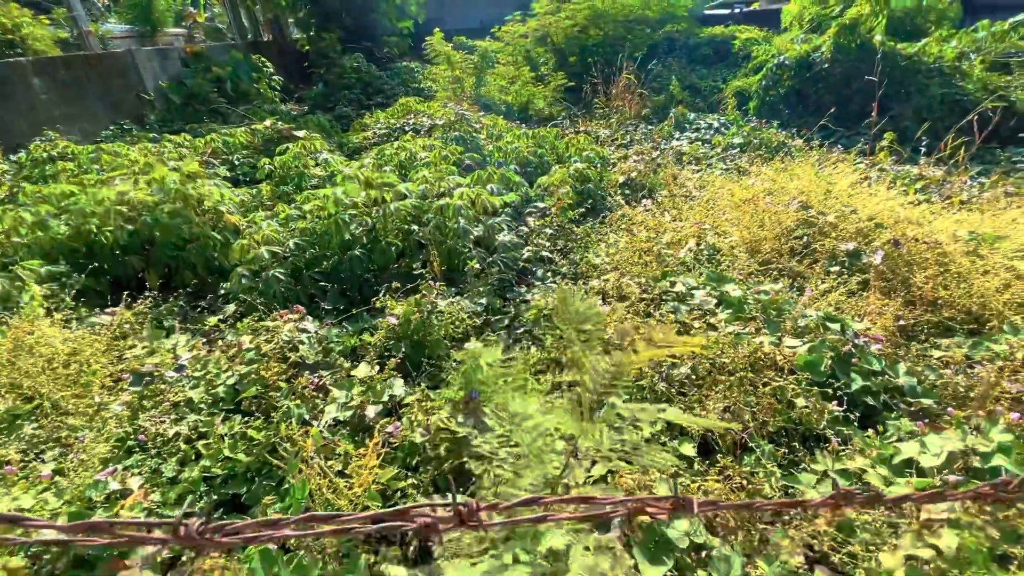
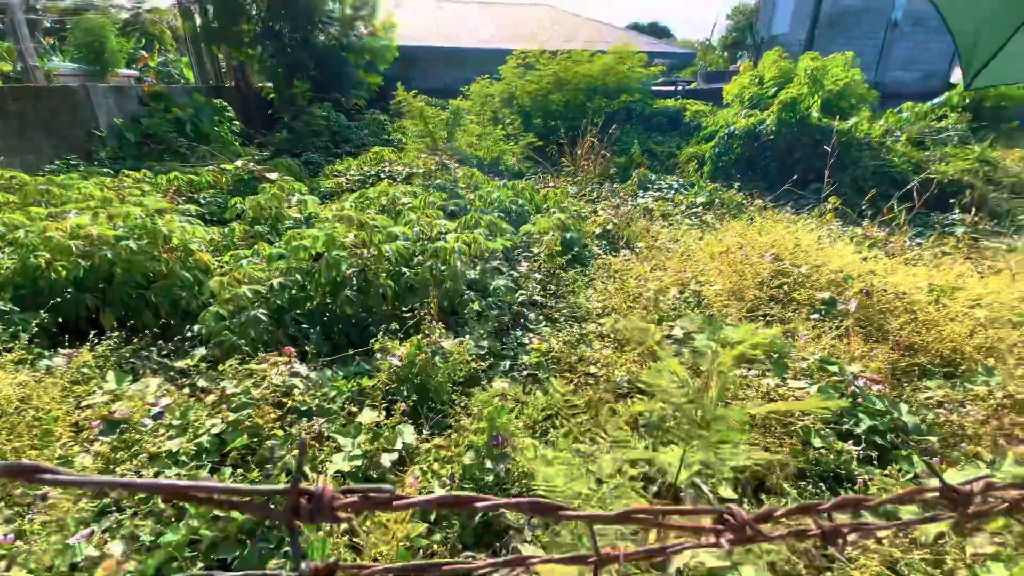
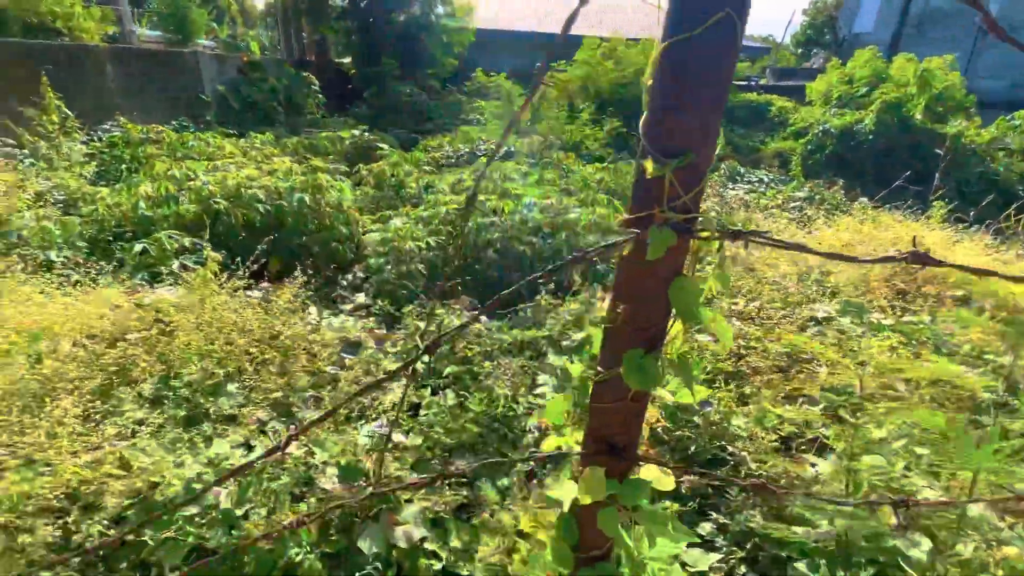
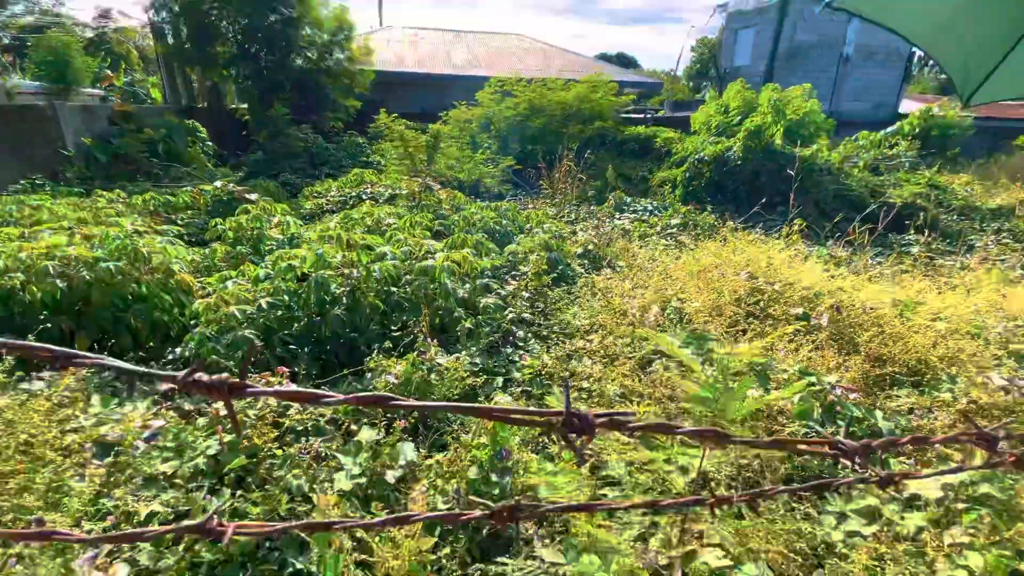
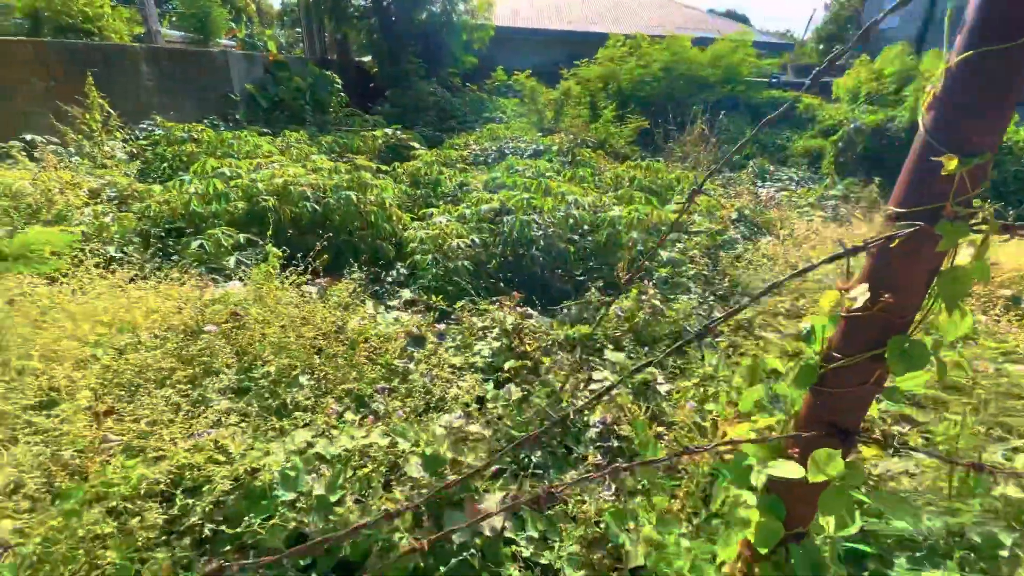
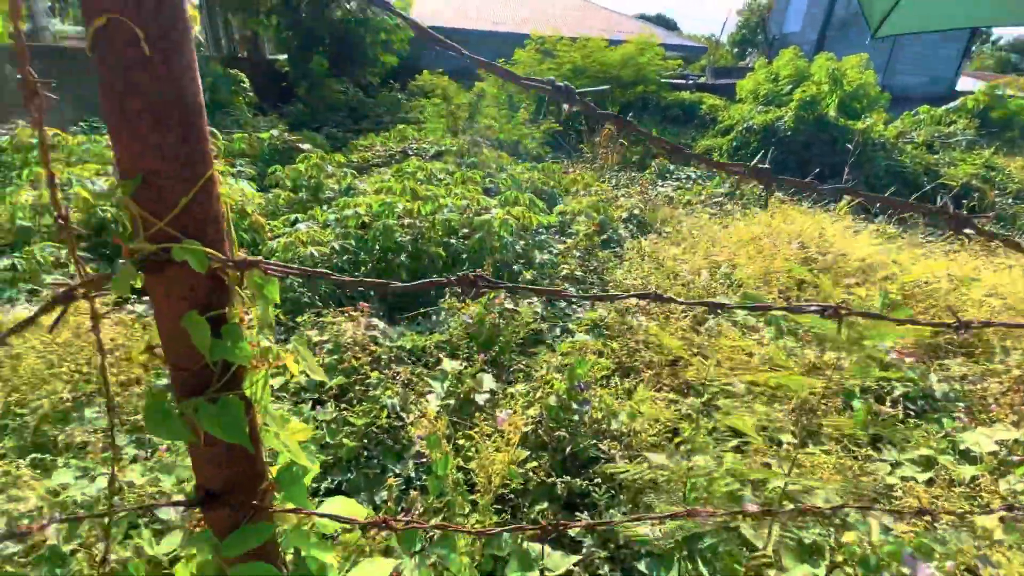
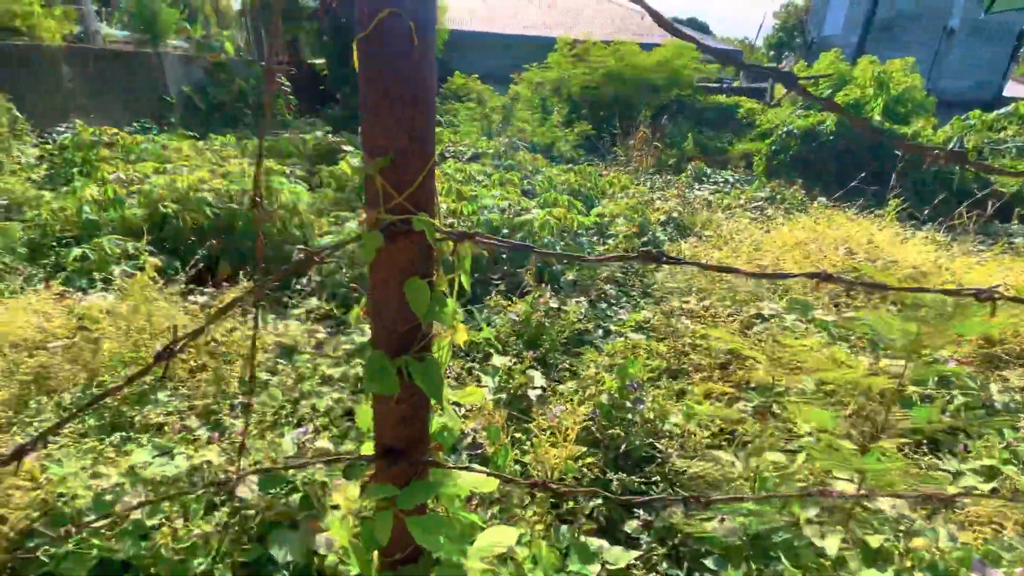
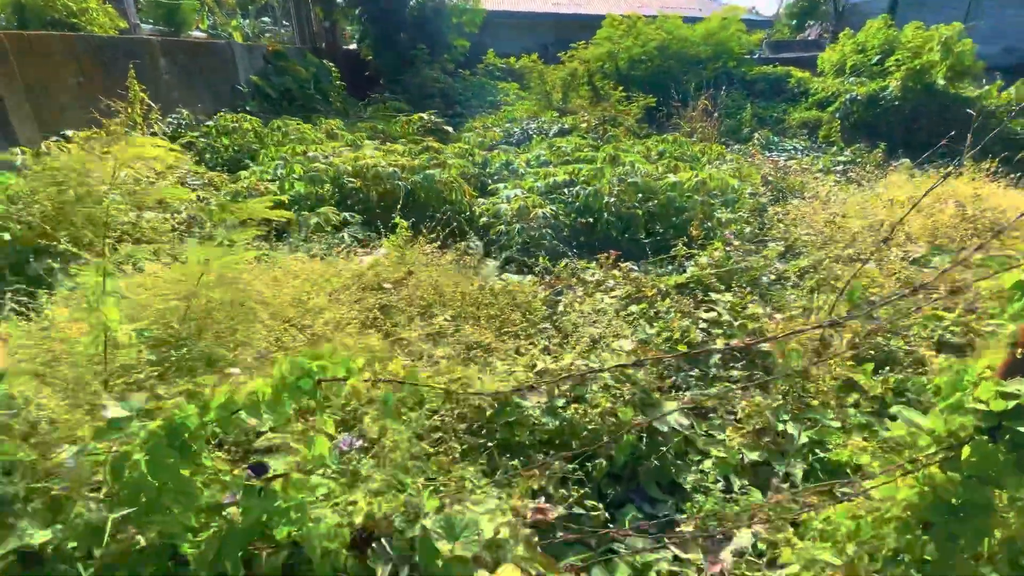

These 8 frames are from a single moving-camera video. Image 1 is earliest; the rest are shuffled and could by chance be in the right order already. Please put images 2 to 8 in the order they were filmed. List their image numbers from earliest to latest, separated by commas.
2, 4, 6, 7, 3, 5, 8
